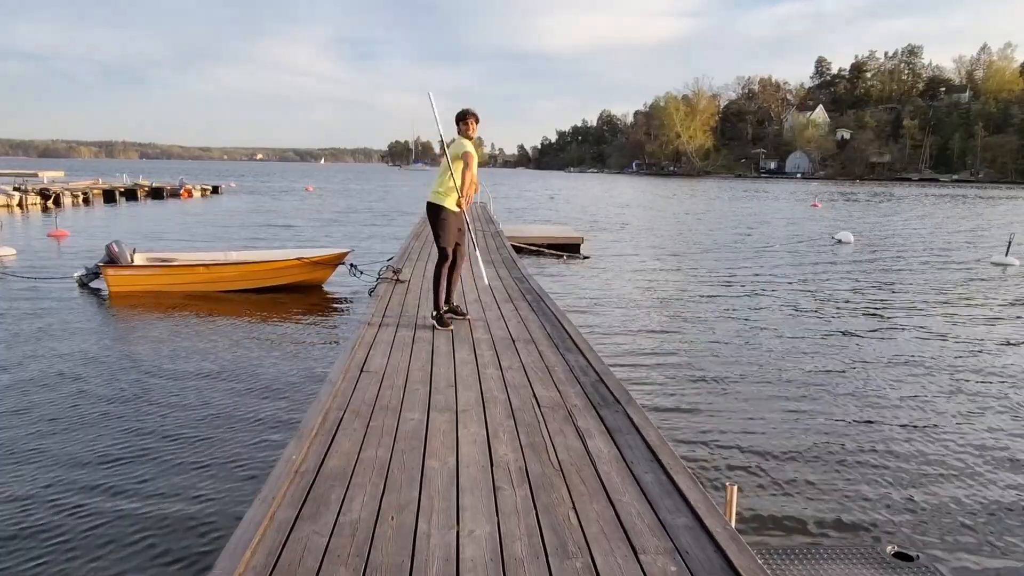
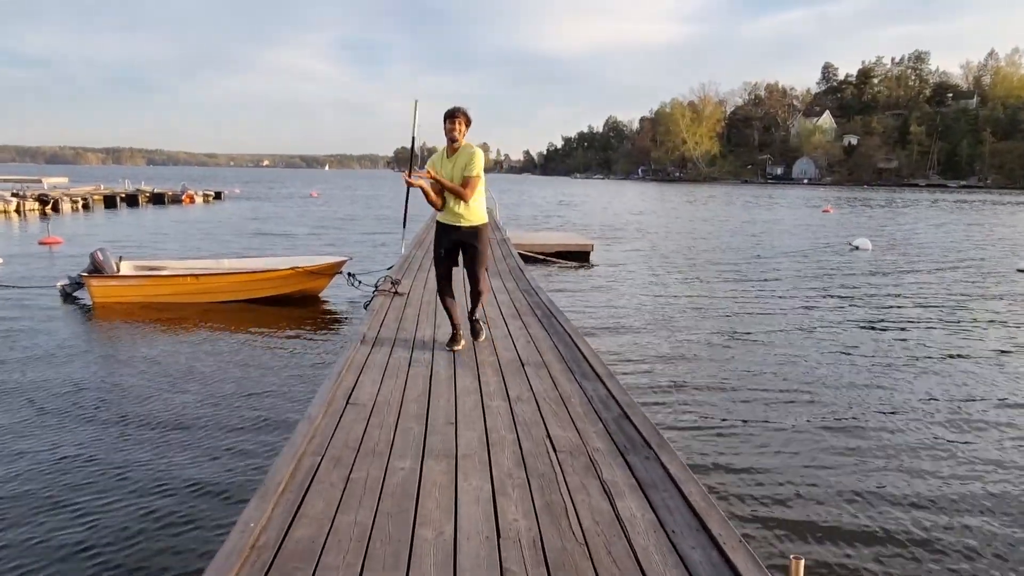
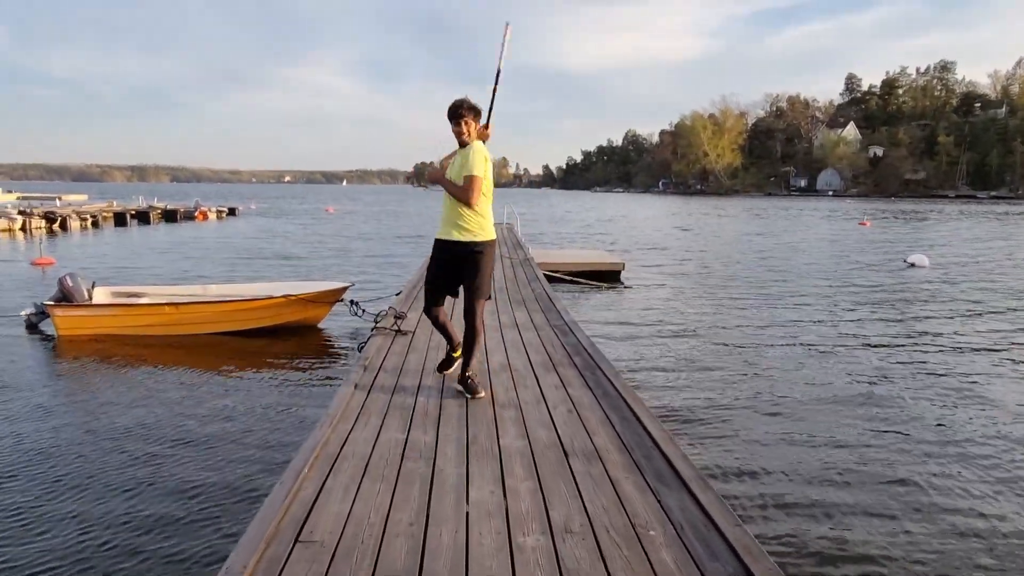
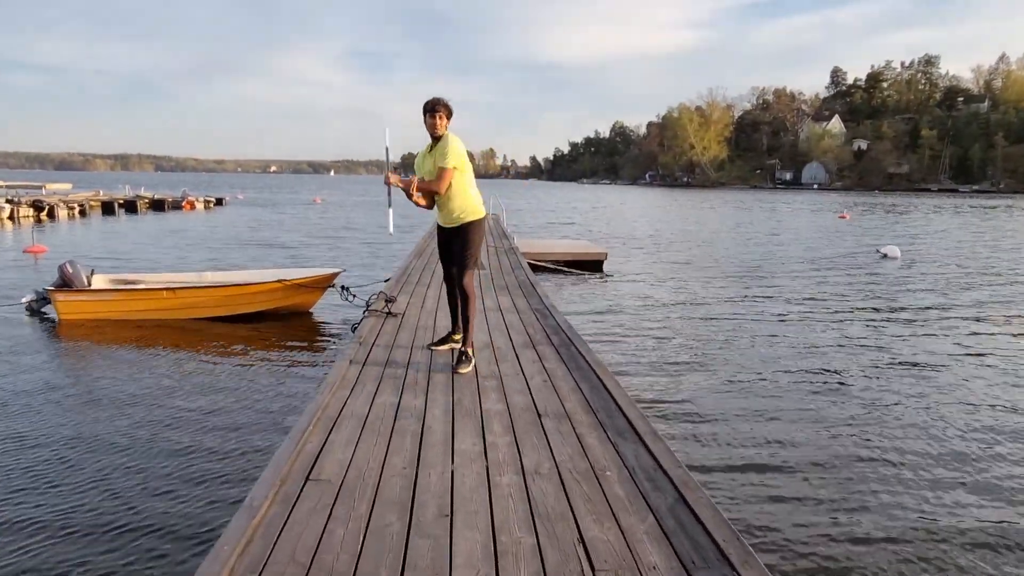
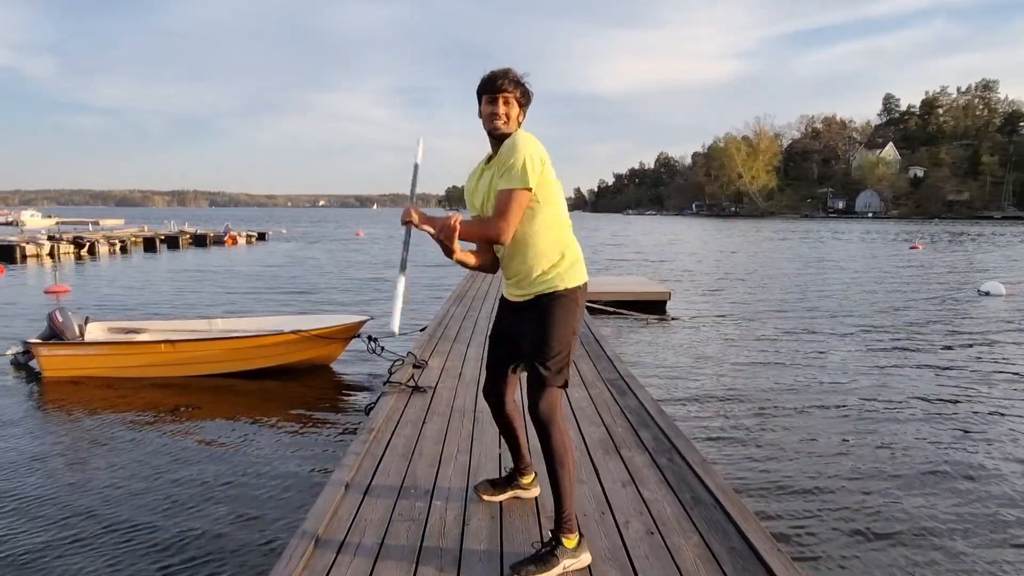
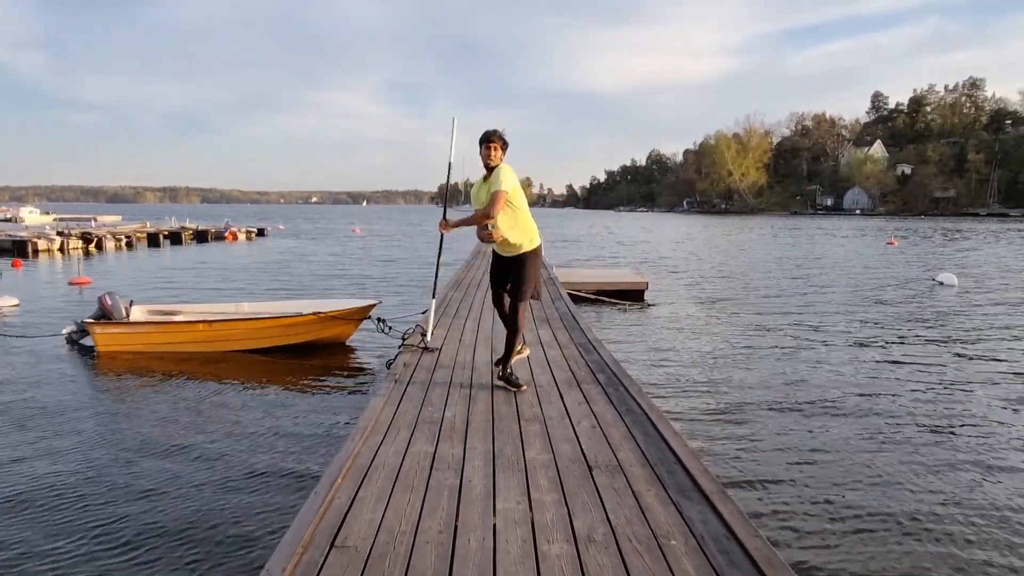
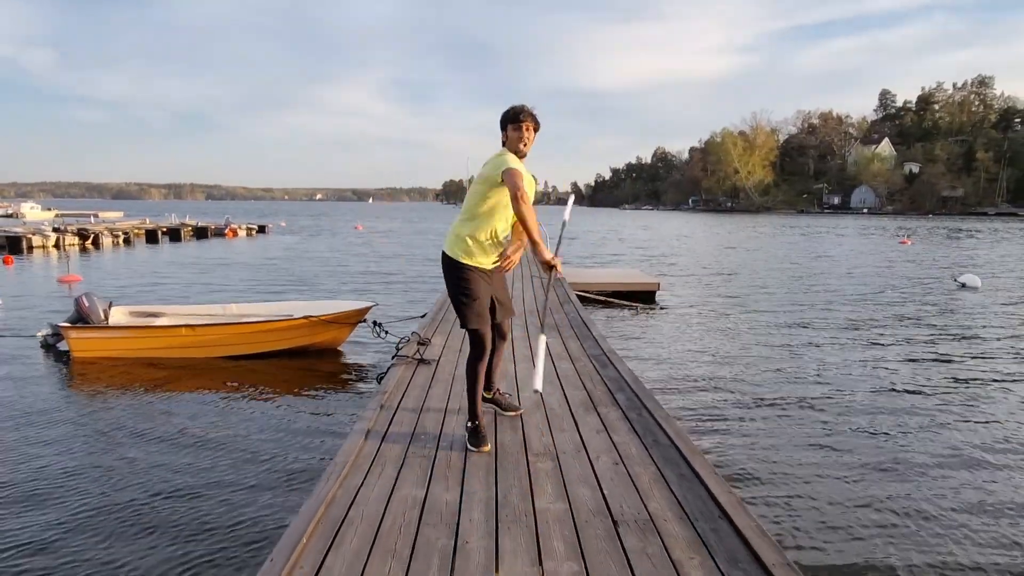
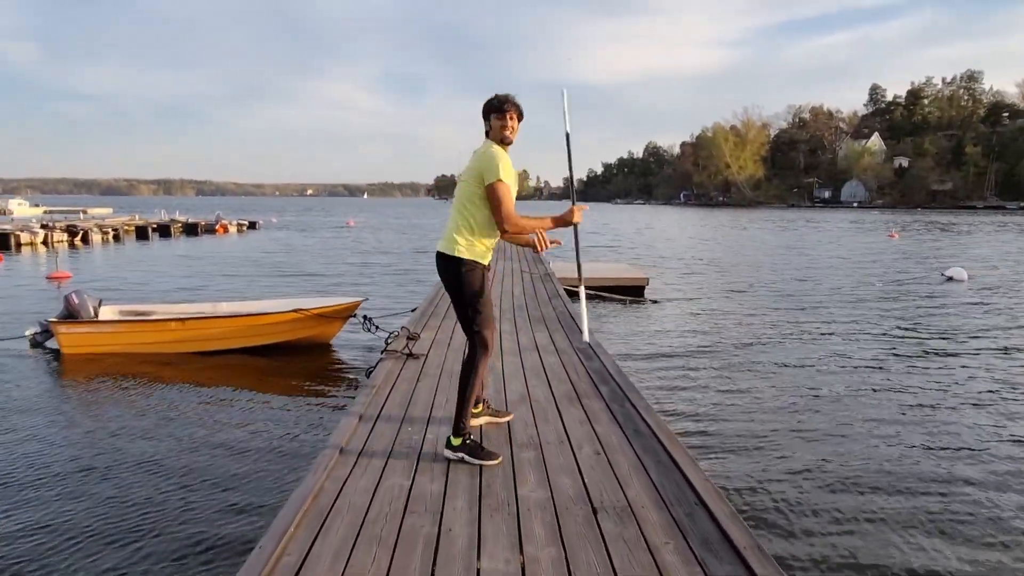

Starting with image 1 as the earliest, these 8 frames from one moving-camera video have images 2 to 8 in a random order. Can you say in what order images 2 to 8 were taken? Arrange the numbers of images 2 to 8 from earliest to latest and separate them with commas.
2, 4, 3, 8, 5, 7, 6
